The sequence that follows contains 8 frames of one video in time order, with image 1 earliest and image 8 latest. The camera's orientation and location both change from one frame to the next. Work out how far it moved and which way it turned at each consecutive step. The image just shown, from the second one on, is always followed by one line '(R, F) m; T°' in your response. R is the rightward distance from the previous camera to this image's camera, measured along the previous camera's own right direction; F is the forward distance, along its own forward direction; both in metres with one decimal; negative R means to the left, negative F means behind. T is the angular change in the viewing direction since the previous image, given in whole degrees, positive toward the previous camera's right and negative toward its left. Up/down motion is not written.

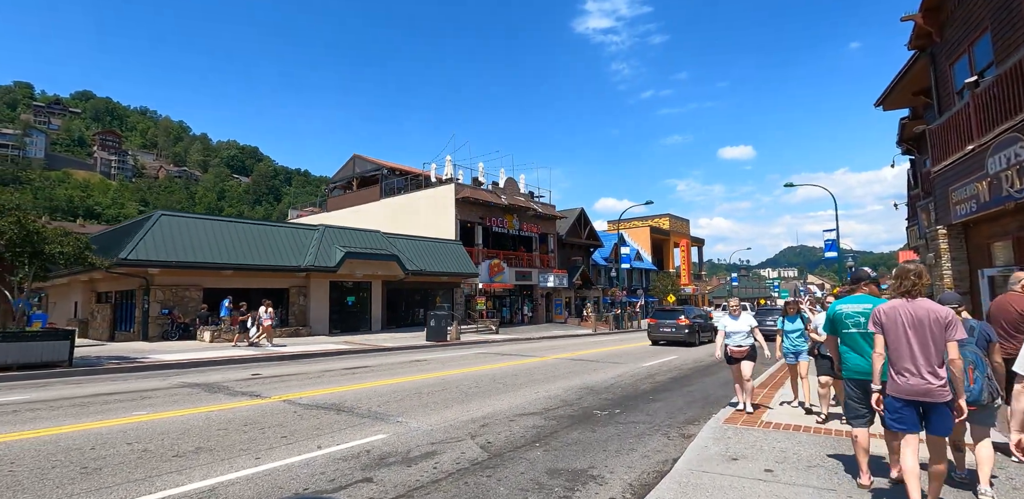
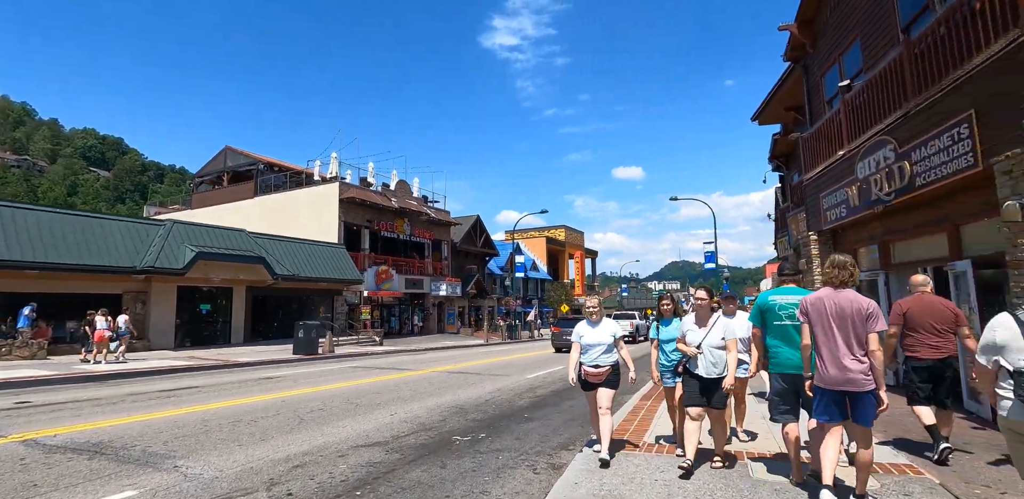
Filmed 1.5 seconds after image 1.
(+0.7, +1.4) m; +11°
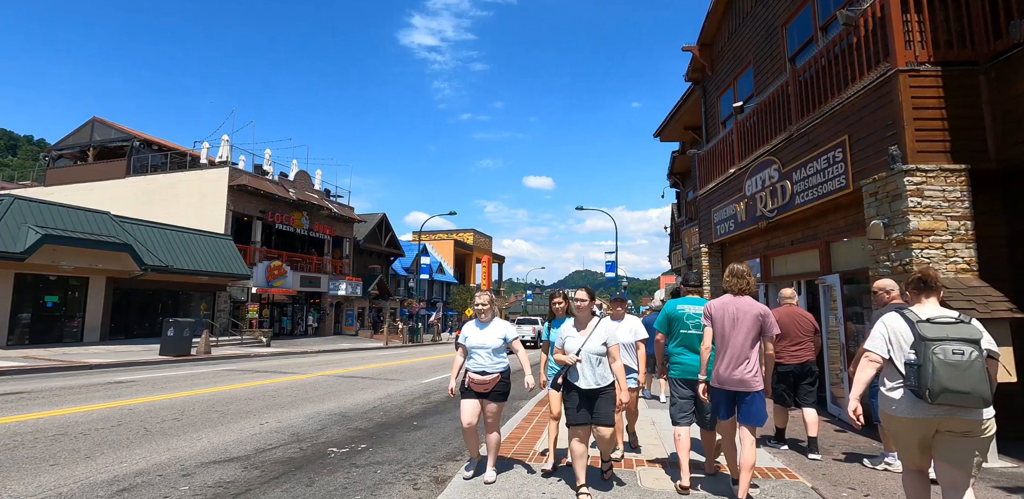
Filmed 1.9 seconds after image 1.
(+0.2, +0.4) m; +10°
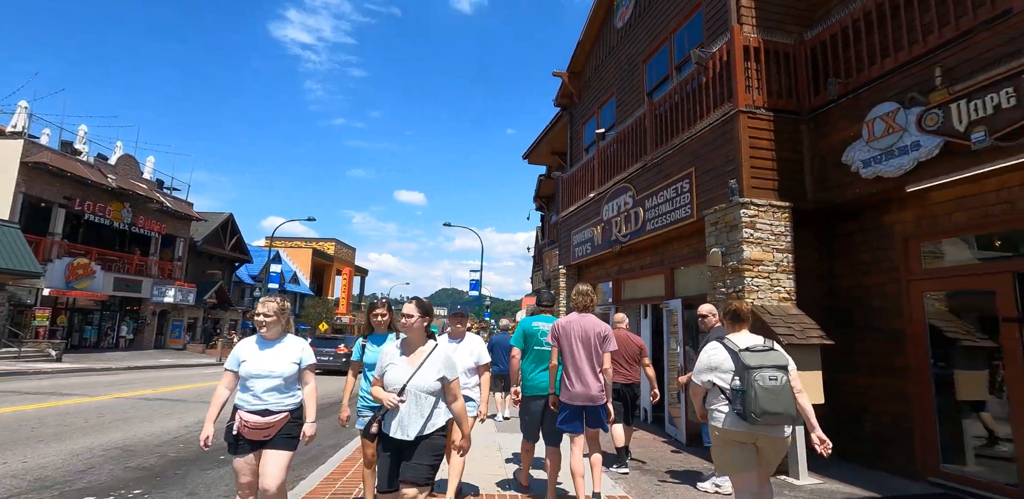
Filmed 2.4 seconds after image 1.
(+0.3, +0.5) m; +14°
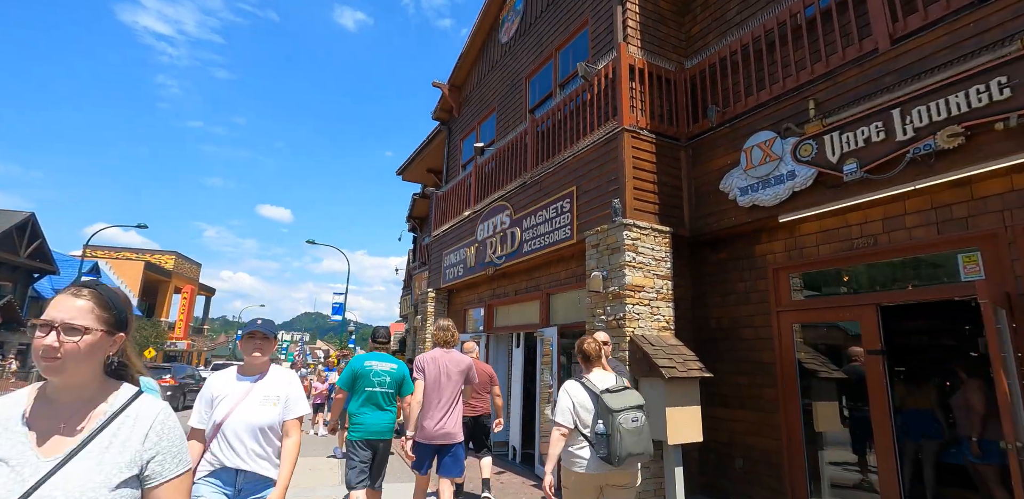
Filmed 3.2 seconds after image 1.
(+0.2, +0.9) m; +14°
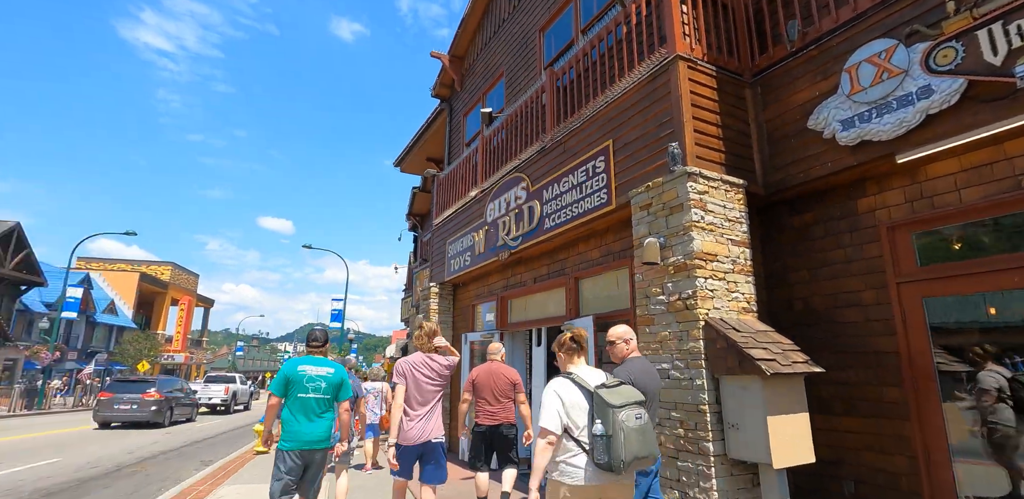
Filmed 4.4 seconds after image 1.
(-0.2, +1.5) m; 0°
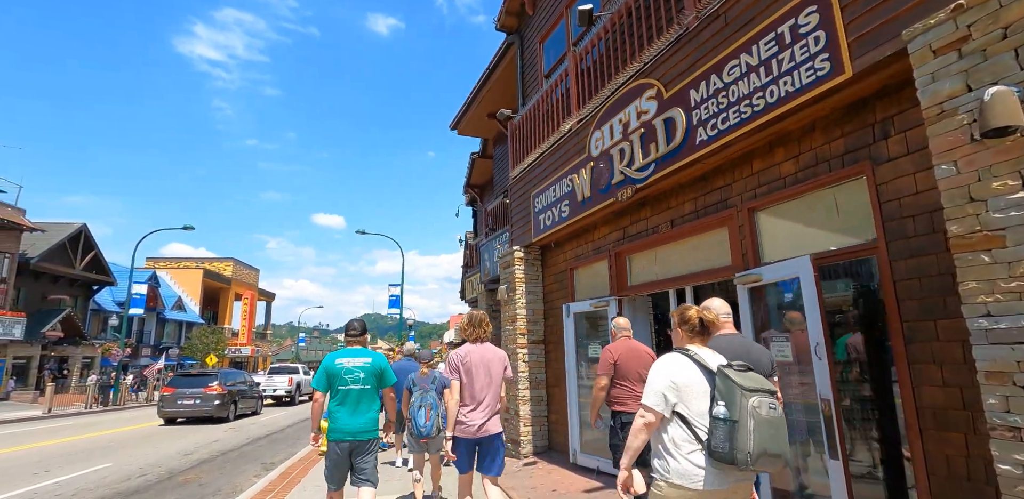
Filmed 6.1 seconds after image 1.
(-0.9, +1.9) m; -5°
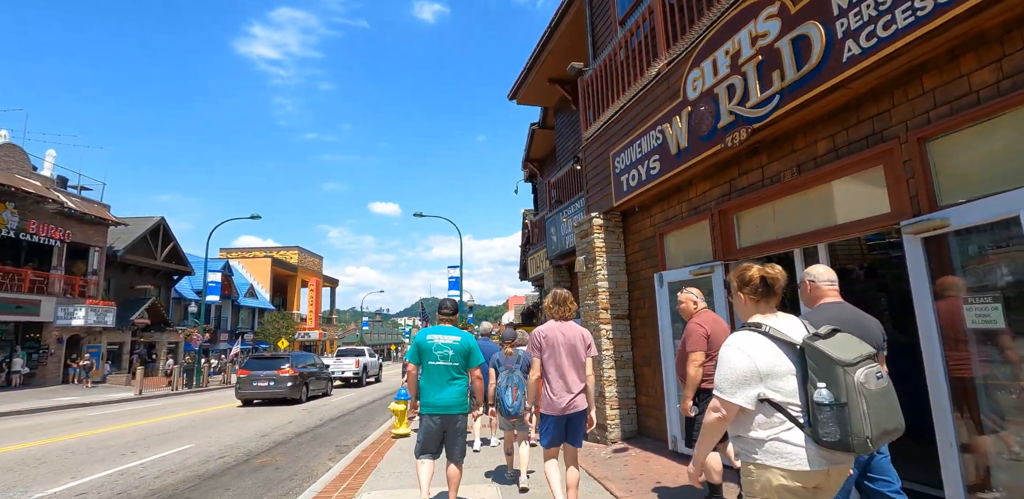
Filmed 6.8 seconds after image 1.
(-0.4, +0.7) m; -6°
